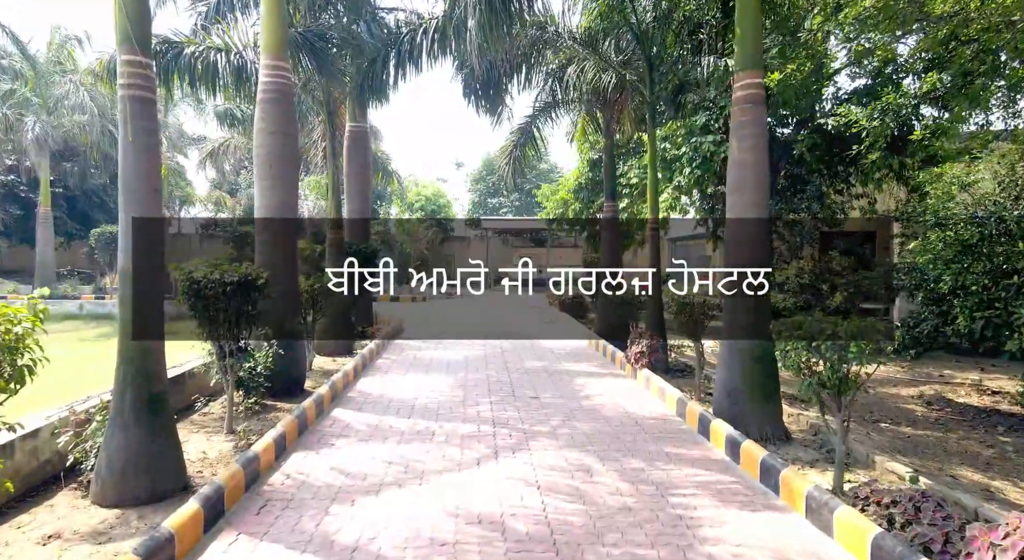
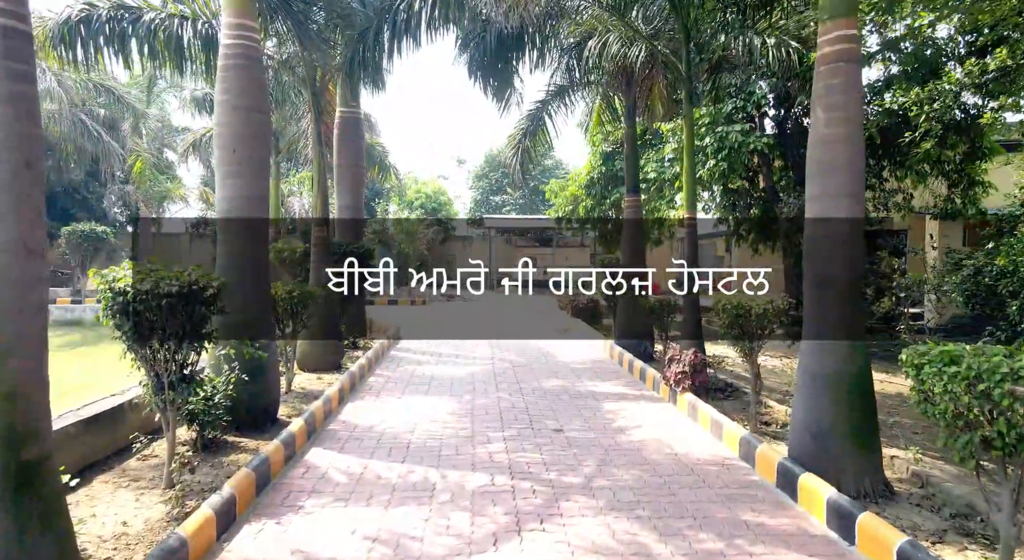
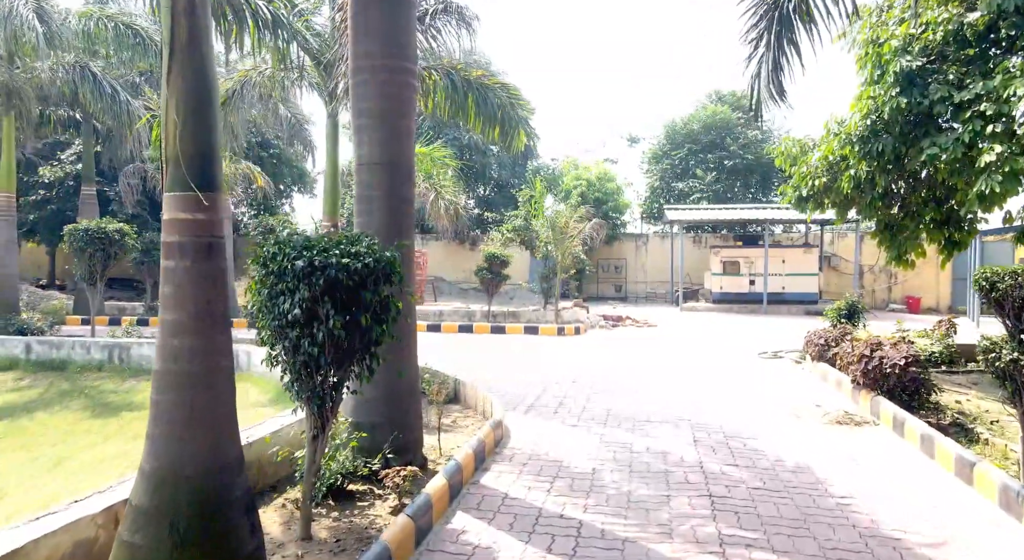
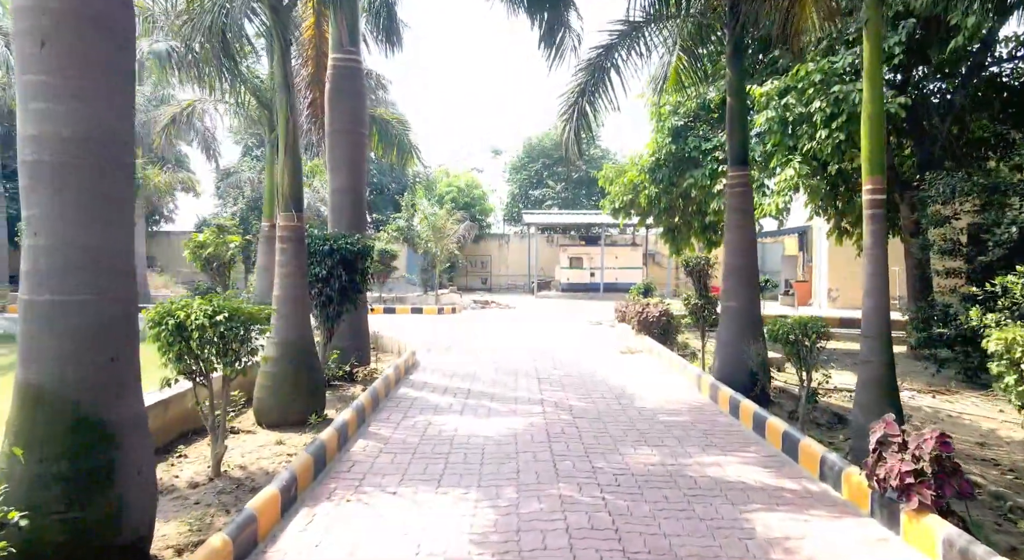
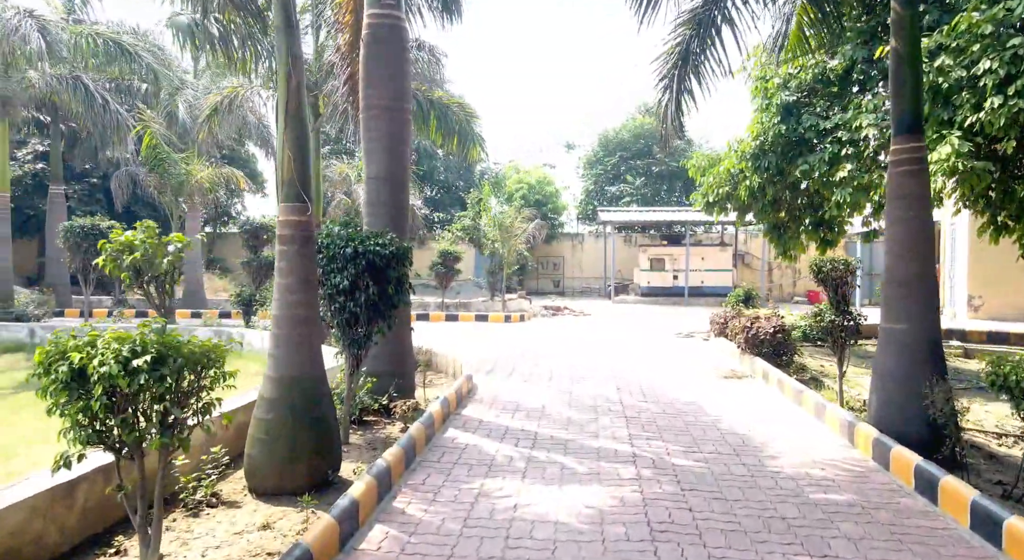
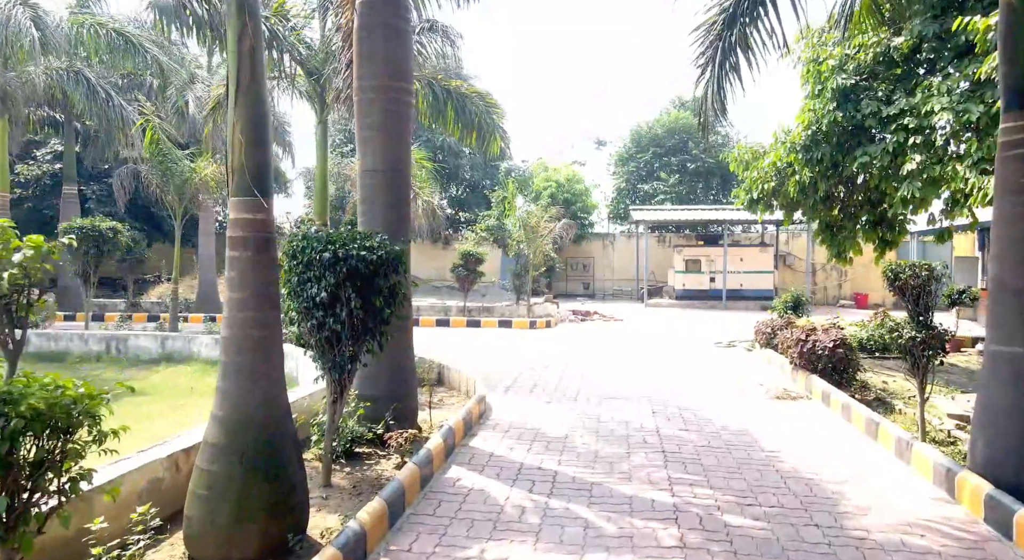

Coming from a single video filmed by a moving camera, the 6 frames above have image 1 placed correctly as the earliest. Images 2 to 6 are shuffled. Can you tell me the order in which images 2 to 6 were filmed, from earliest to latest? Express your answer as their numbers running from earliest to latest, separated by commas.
2, 4, 5, 6, 3
